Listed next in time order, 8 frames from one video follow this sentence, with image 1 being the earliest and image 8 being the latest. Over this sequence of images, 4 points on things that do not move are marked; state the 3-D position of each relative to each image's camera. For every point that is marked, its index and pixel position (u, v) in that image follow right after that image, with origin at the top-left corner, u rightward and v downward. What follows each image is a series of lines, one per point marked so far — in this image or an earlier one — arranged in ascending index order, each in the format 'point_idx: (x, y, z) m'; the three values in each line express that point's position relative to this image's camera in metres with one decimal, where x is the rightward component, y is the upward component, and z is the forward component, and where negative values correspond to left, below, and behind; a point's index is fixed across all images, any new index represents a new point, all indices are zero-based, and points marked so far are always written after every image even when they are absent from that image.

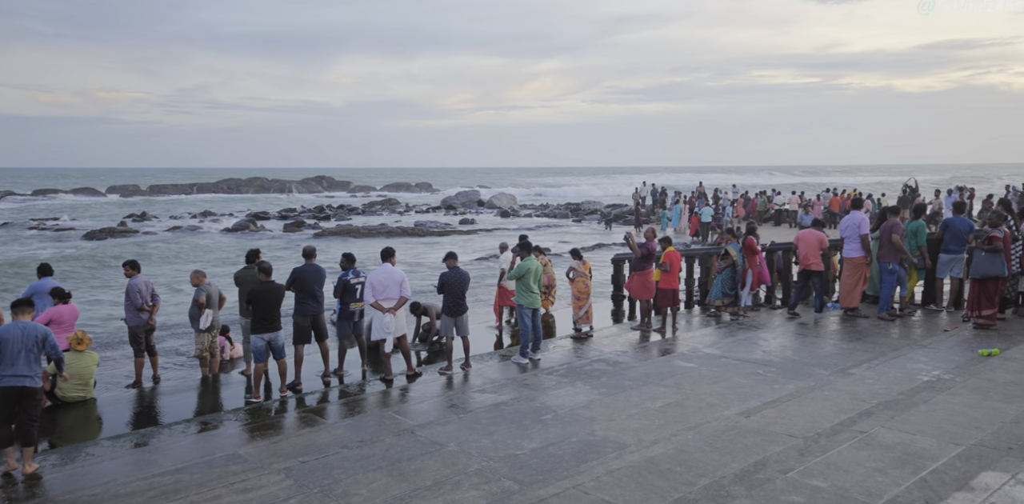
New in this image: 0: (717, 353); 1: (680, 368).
0: (+2.4, -1.2, +9.4) m
1: (+1.7, -1.2, +8.2) m
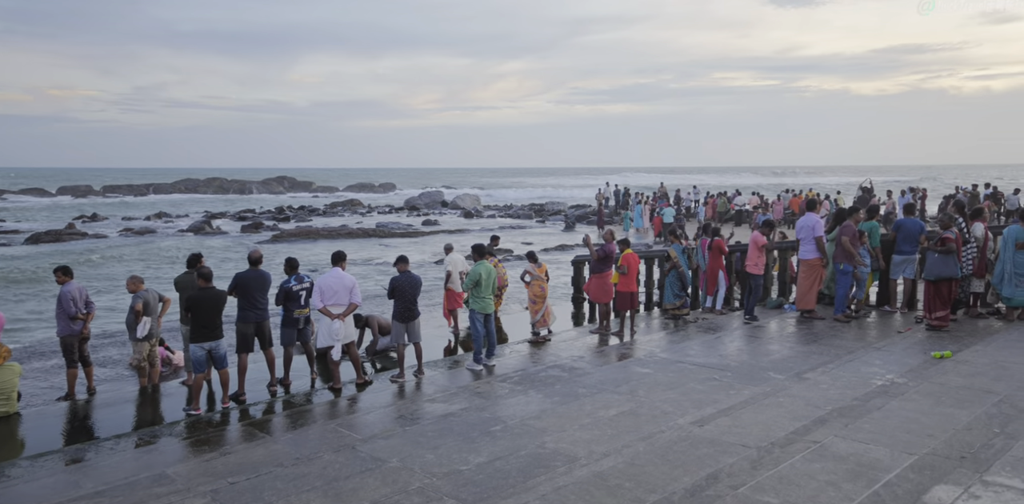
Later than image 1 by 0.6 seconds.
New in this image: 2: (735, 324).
0: (+1.8, -1.2, +9.3) m
1: (+1.2, -1.2, +8.1) m
2: (+3.4, -1.1, +12.3) m
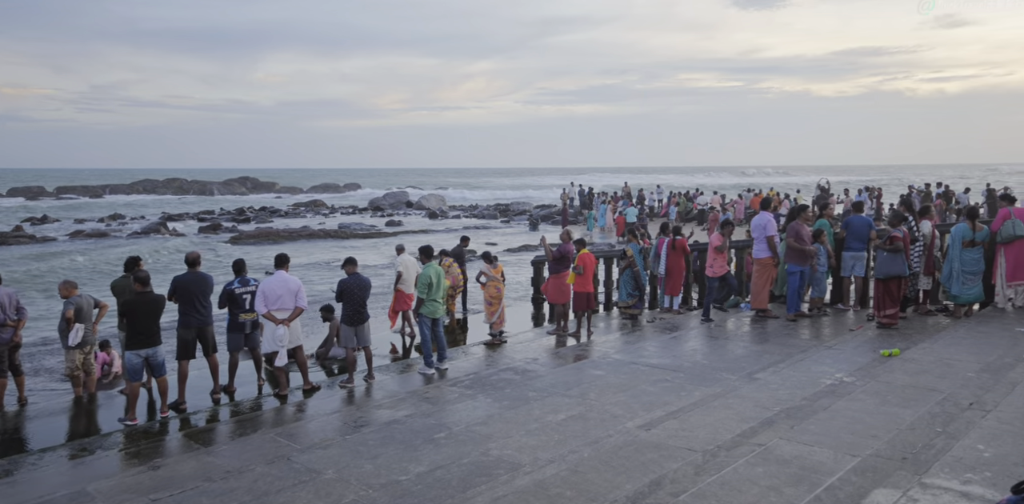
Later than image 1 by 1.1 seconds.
0: (+1.3, -1.2, +9.2) m
1: (+0.7, -1.2, +8.0) m
2: (+2.7, -1.1, +12.3) m
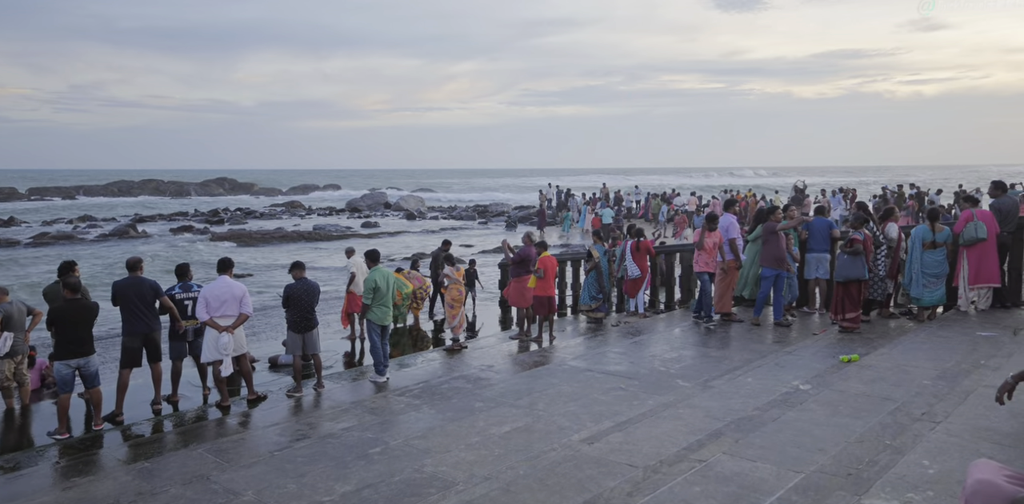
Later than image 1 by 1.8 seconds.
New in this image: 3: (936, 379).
0: (+0.8, -1.2, +9.0) m
1: (+0.3, -1.3, +7.7) m
2: (+2.2, -1.1, +12.1) m
3: (+3.4, -1.0, +6.5) m
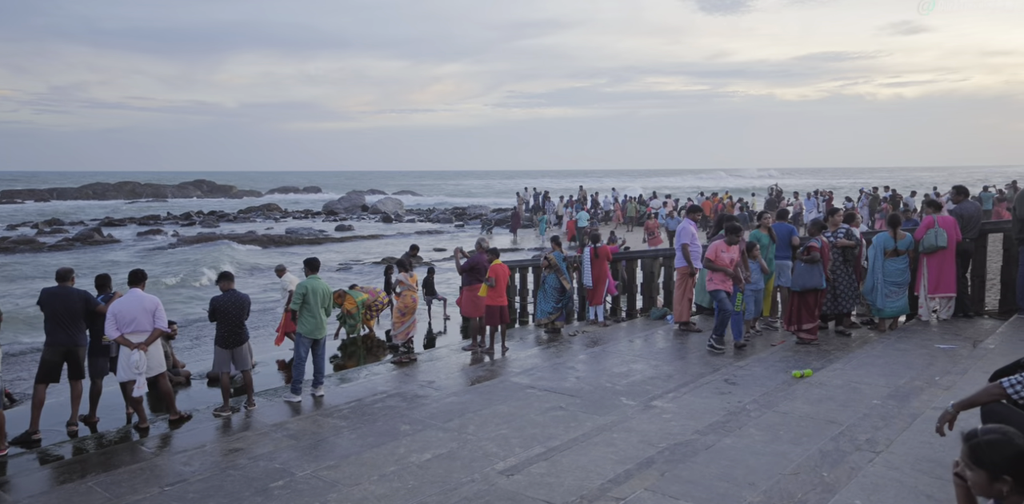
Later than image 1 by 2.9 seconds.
0: (+0.2, -1.4, +8.6) m
1: (-0.3, -1.4, +7.3) m
2: (+1.5, -1.2, +11.7) m
3: (+2.8, -1.1, +6.1) m
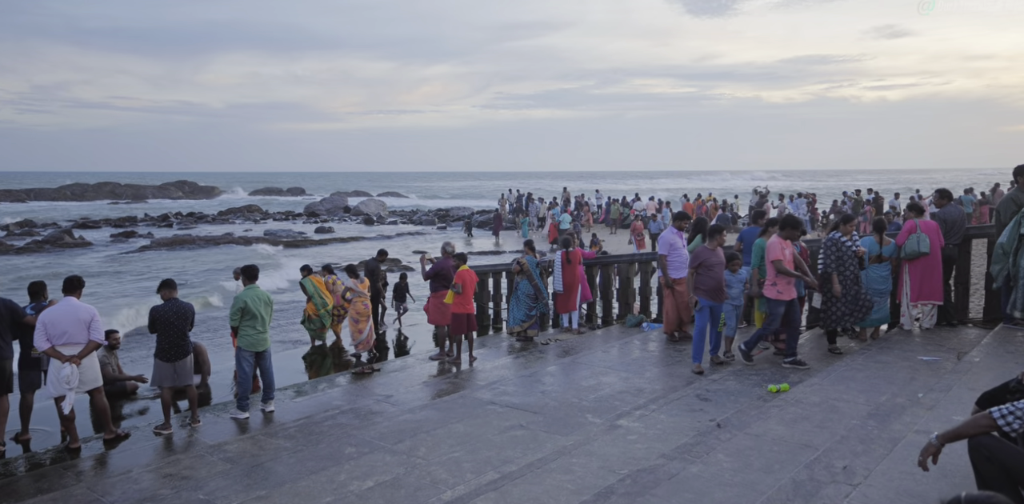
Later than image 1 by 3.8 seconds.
0: (-0.2, -1.4, +8.1) m
1: (-0.7, -1.4, +6.8) m
2: (+1.1, -1.3, +11.2) m
3: (+2.5, -1.2, +5.7) m
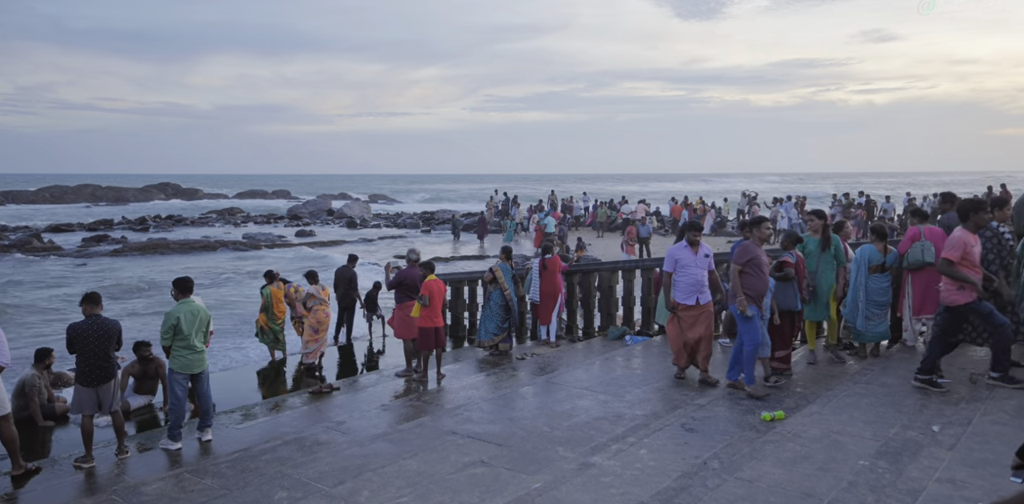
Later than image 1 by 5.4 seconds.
0: (-0.5, -1.5, +7.3) m
1: (-1.0, -1.5, +6.0) m
2: (+0.7, -1.4, +10.5) m
3: (+2.2, -1.3, +4.9) m
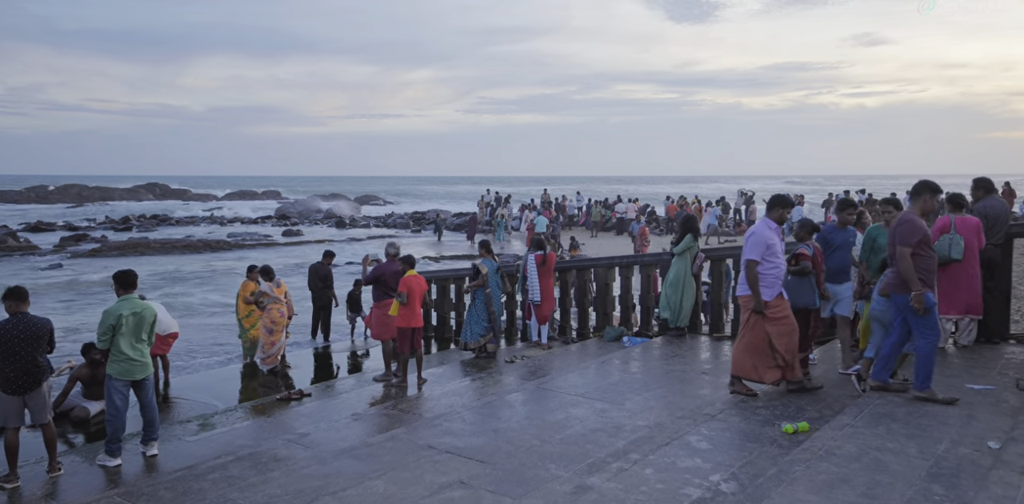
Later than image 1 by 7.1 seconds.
0: (-0.6, -1.4, +6.5) m
1: (-1.1, -1.5, +5.2) m
2: (+0.6, -1.3, +9.6) m
3: (+2.1, -1.2, +4.1) m
